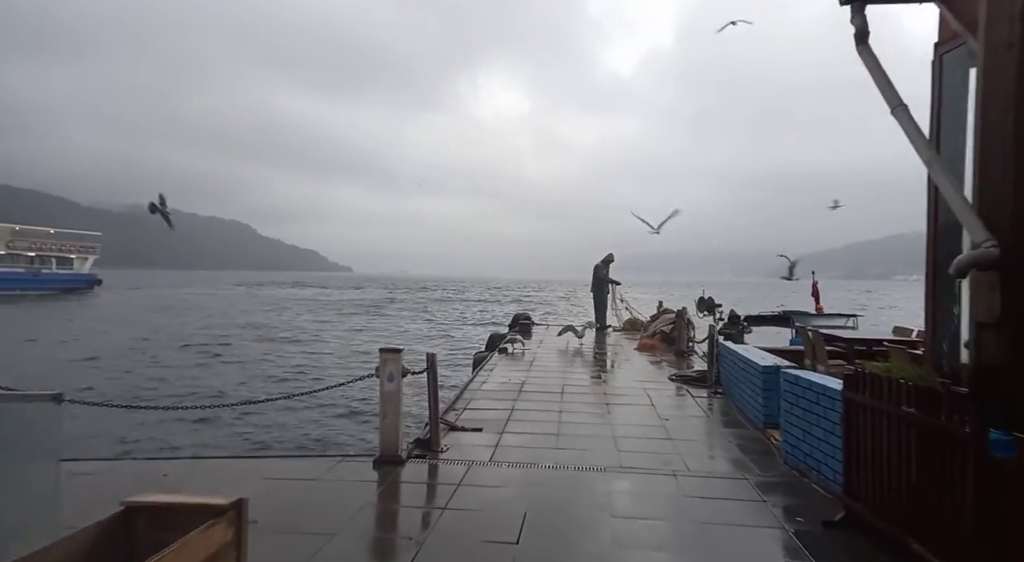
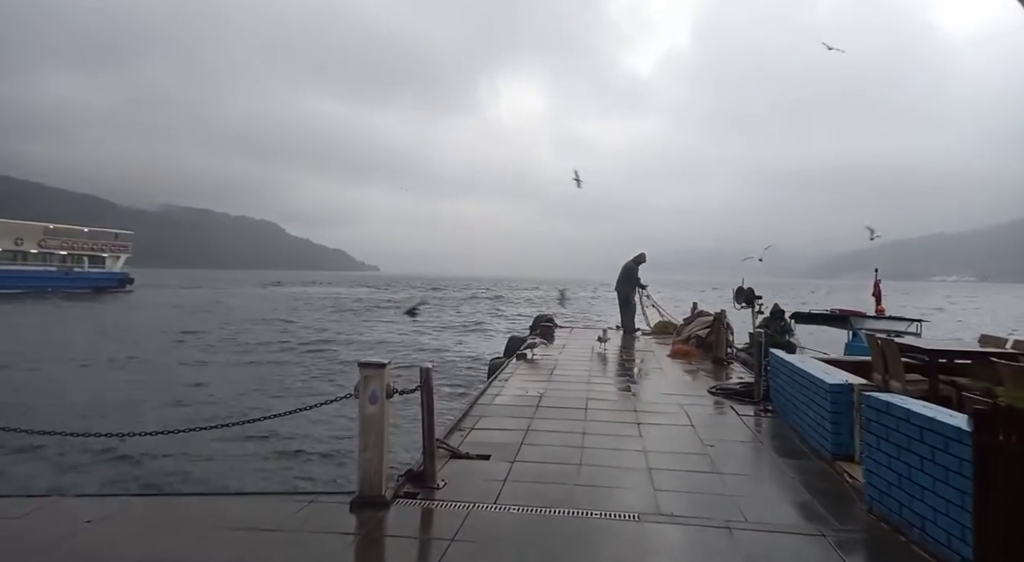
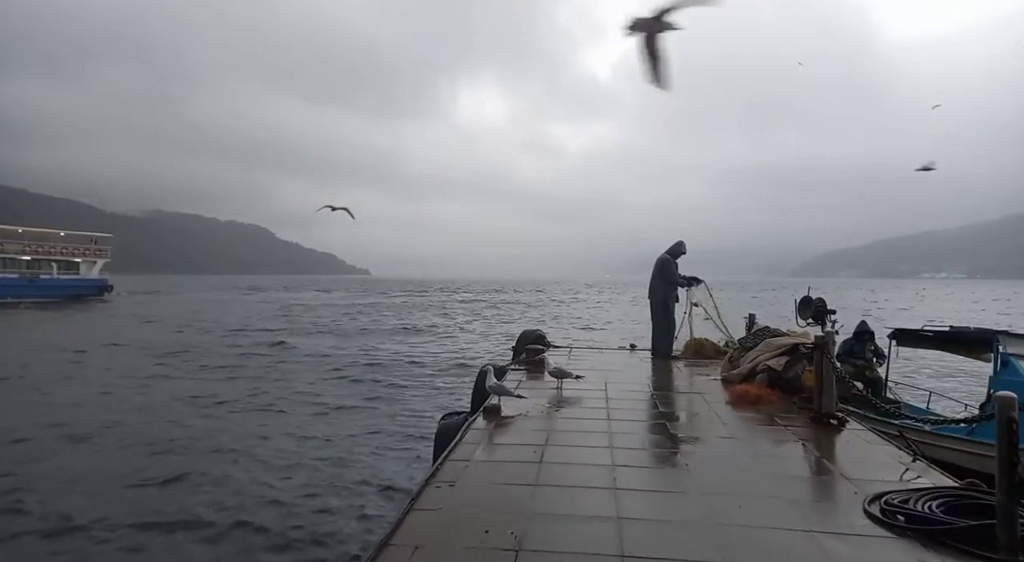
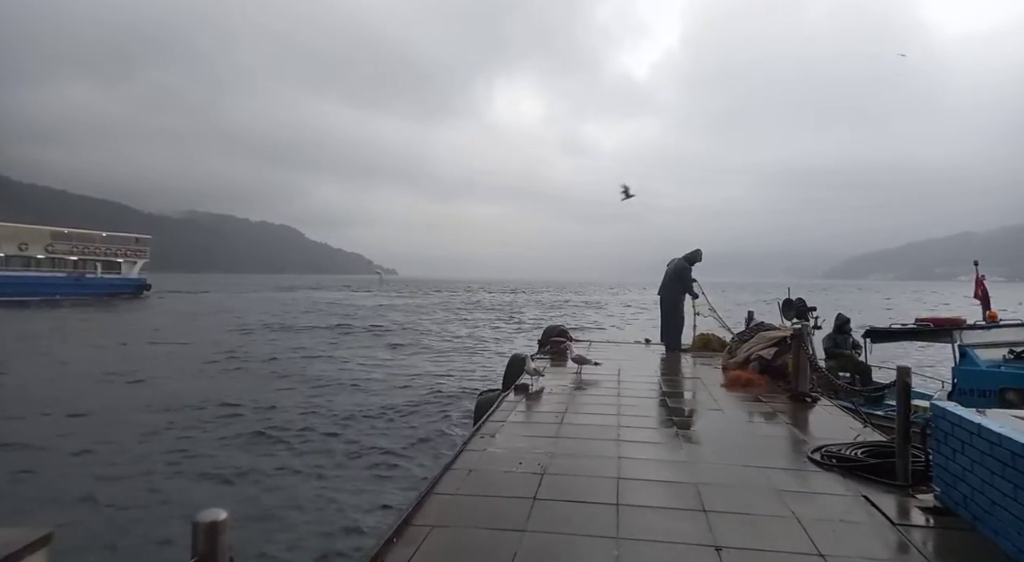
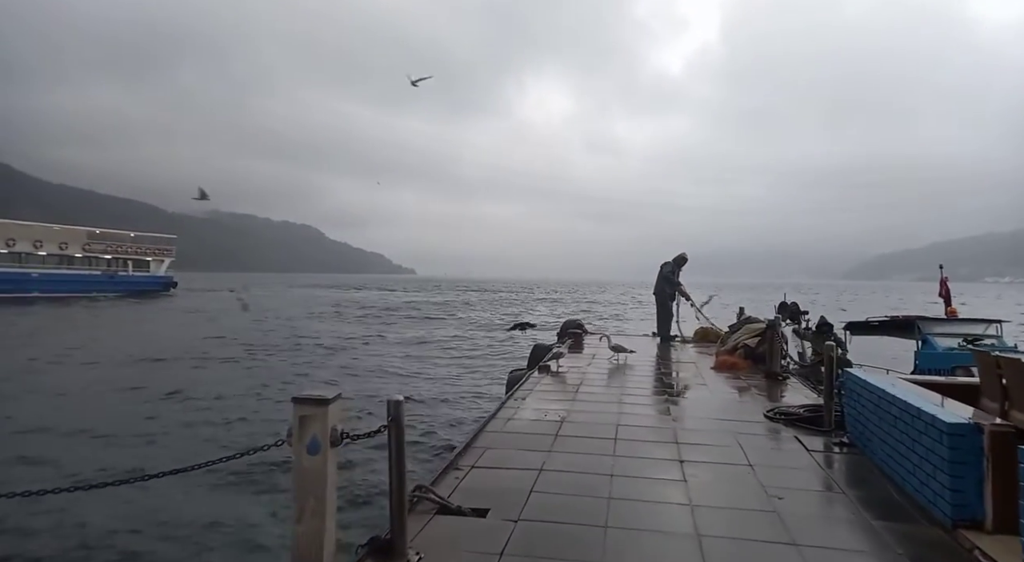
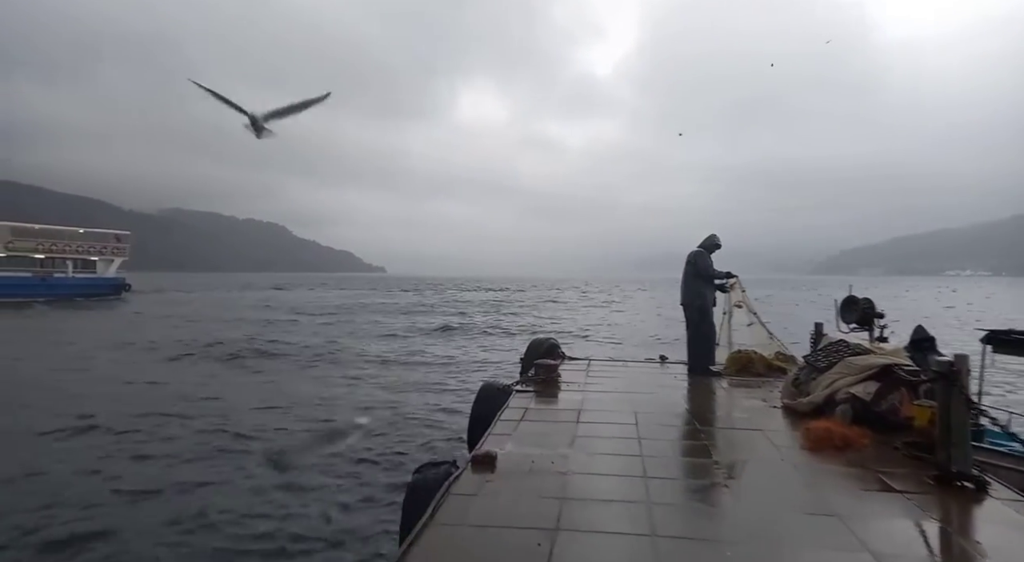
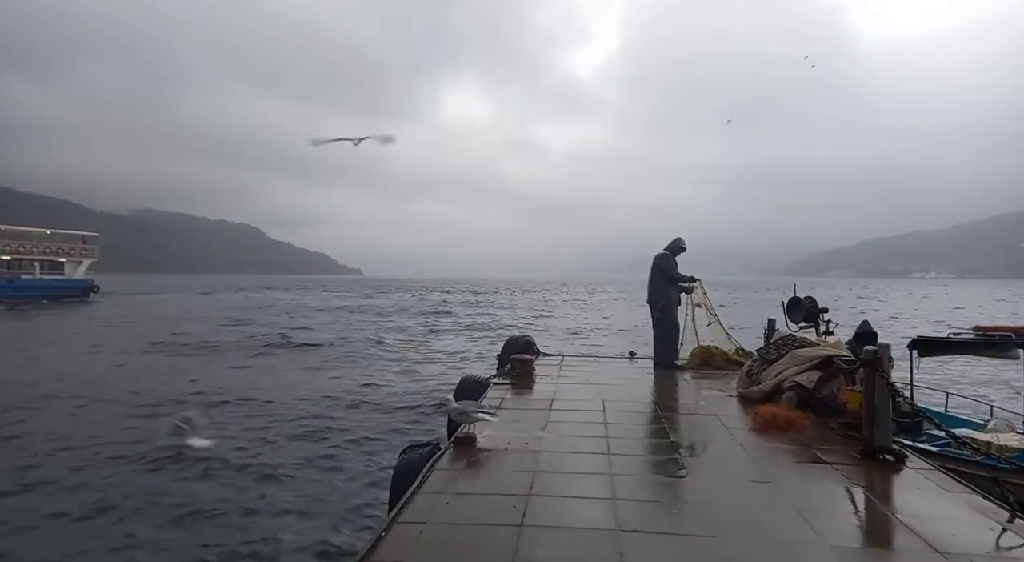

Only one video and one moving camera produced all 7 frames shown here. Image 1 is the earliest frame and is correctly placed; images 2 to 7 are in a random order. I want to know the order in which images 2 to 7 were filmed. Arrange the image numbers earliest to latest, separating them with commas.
2, 5, 4, 3, 7, 6
